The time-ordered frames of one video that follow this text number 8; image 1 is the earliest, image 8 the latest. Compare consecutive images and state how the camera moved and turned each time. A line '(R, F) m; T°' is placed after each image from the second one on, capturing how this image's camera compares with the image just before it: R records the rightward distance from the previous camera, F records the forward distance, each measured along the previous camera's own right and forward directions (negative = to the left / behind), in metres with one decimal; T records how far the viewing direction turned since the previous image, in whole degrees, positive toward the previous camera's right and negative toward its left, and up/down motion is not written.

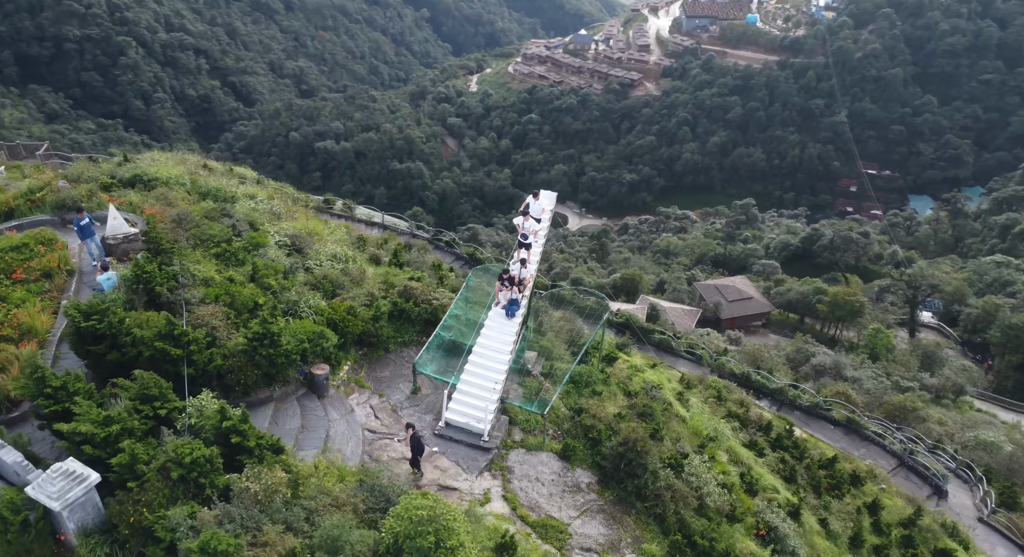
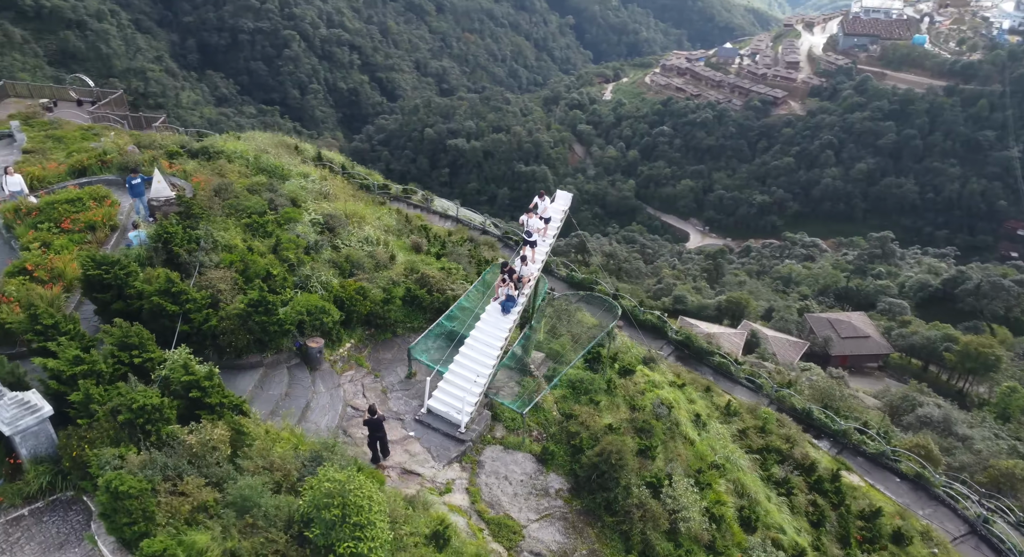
(+1.0, +0.3) m; -7°
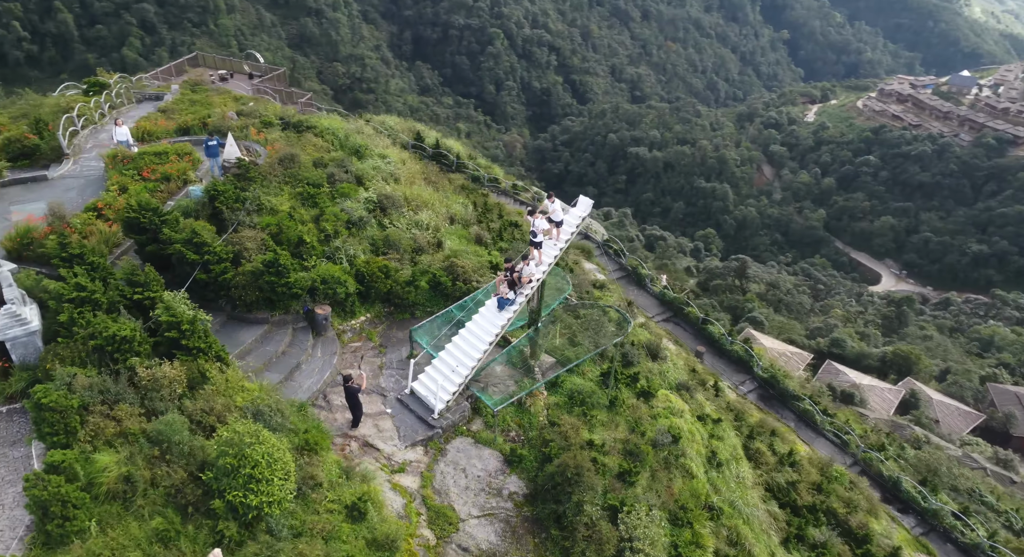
(+1.4, +0.3) m; -9°
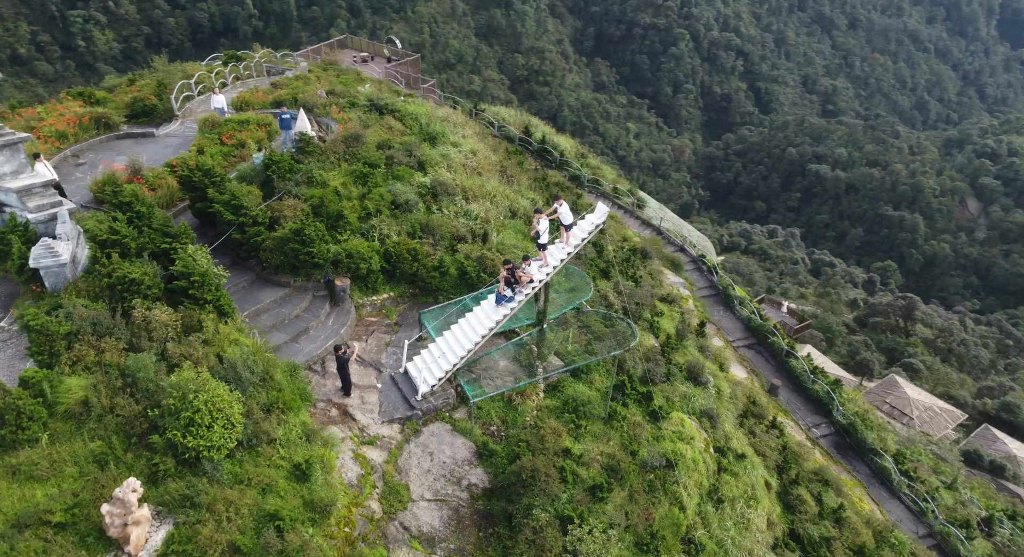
(+1.3, +0.1) m; -9°
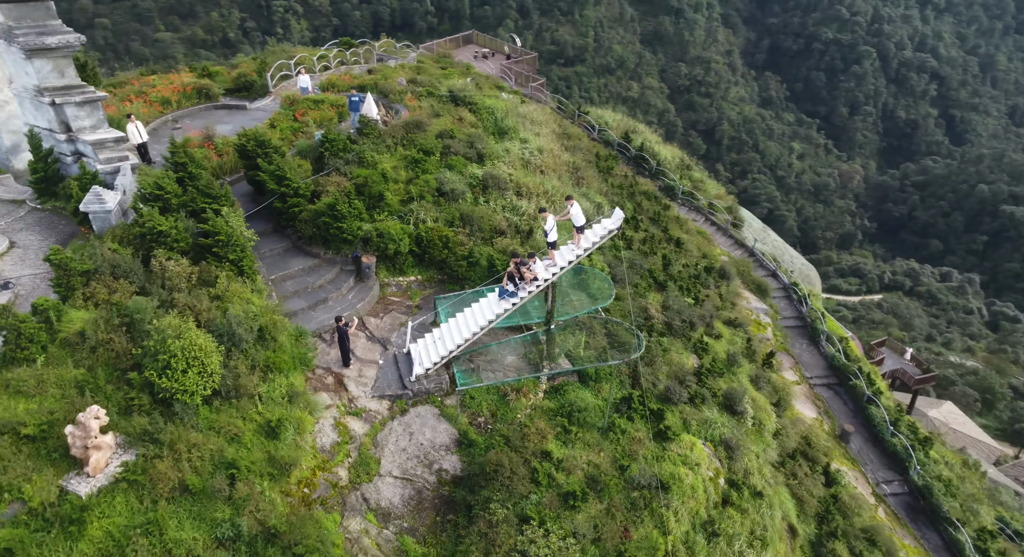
(+1.1, +0.1) m; -8°
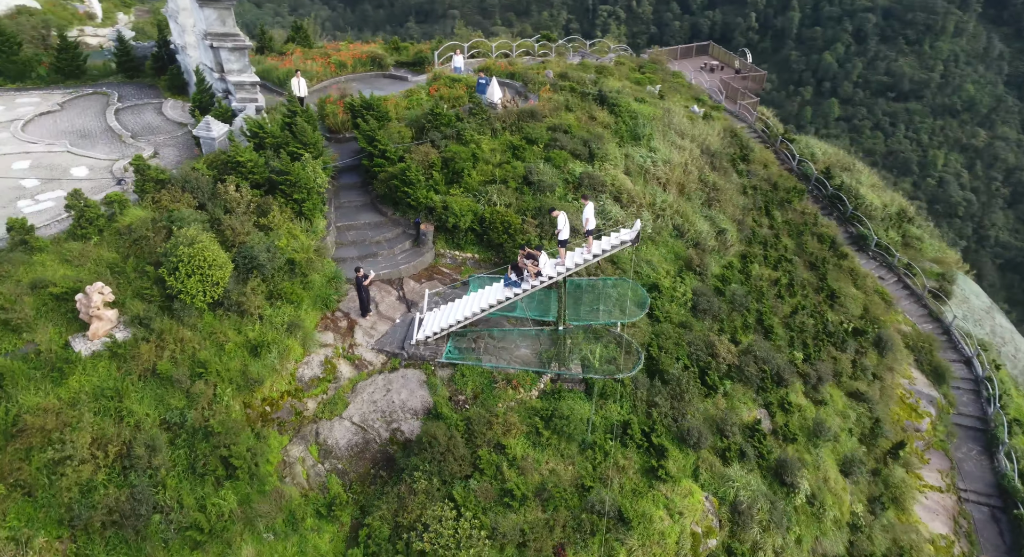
(+1.9, +0.3) m; -15°
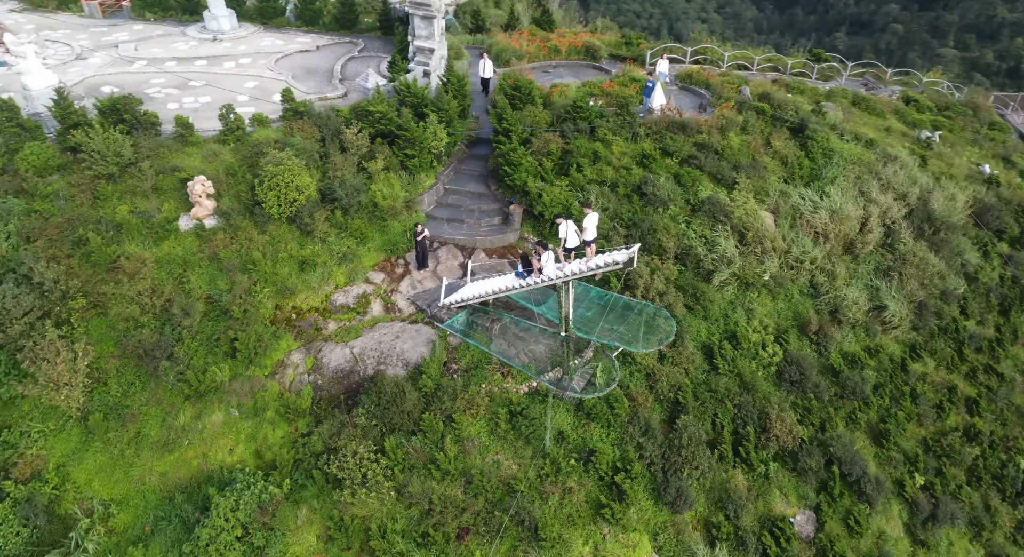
(+2.2, +0.3) m; -19°
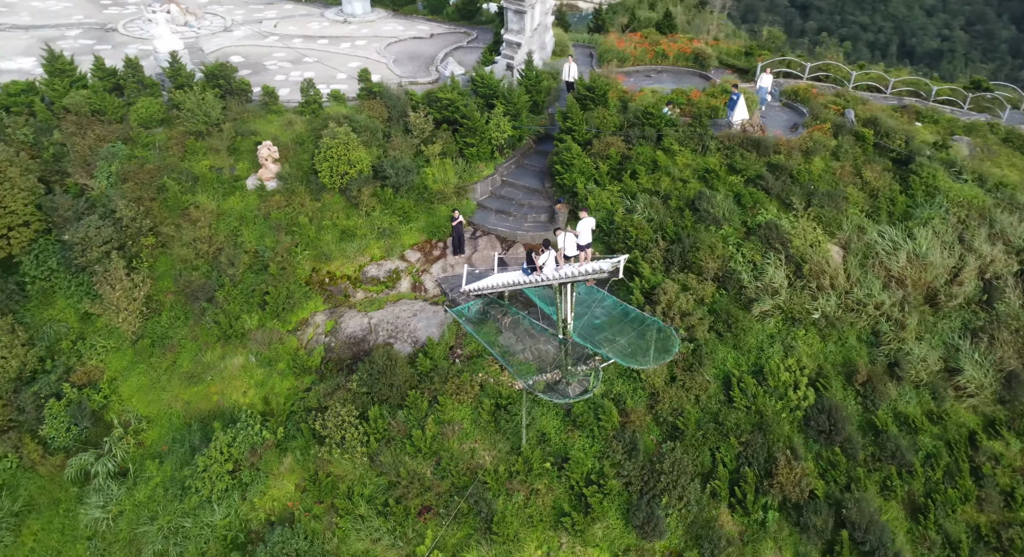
(+1.0, 0.0) m; -9°
